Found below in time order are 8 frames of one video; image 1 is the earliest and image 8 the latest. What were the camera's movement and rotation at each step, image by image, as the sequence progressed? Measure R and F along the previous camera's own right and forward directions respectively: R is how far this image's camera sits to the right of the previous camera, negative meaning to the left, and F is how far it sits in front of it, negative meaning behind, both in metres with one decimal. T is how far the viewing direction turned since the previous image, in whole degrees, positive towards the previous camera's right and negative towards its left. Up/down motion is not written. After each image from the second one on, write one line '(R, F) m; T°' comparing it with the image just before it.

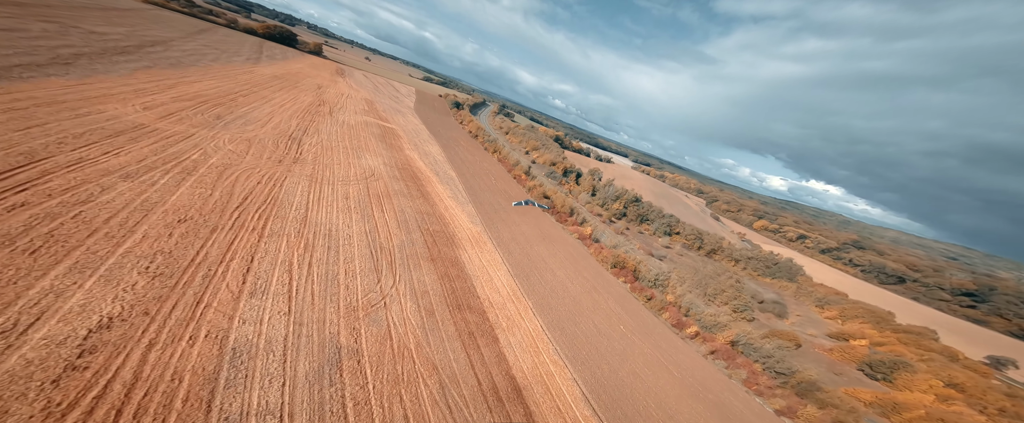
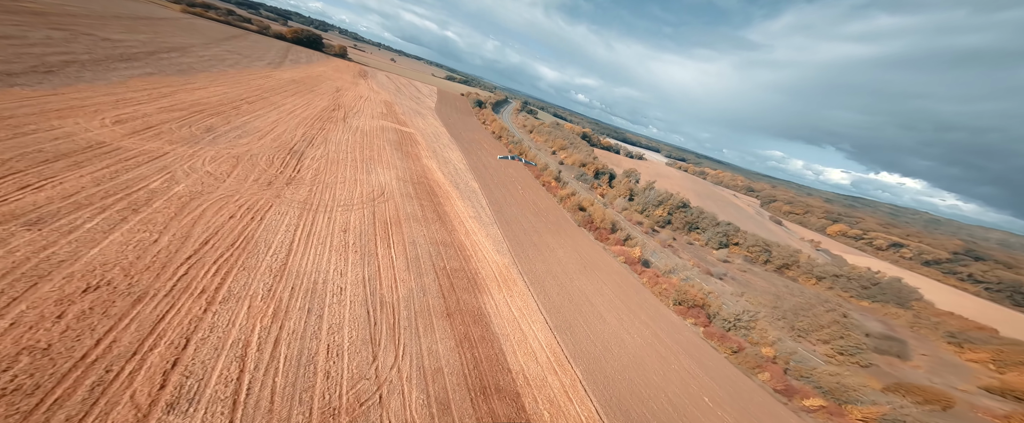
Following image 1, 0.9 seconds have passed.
(-0.4, +2.4) m; -4°
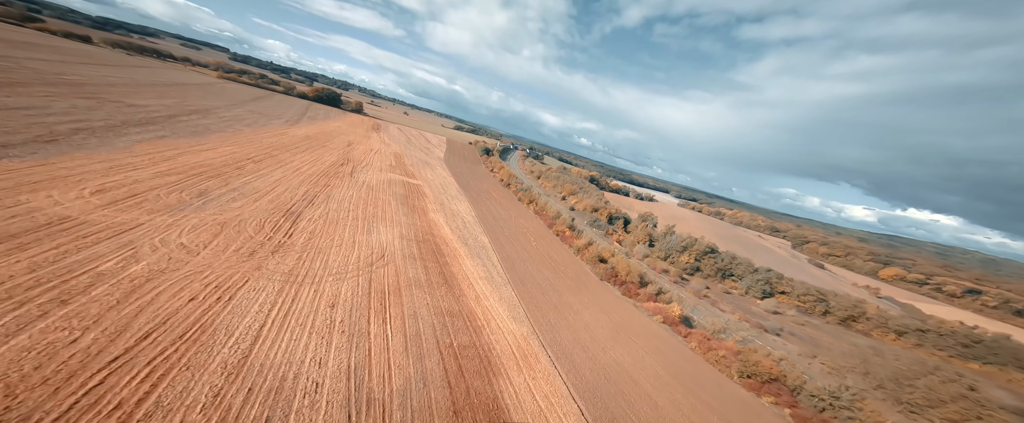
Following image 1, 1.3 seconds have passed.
(0.0, +1.2) m; -2°
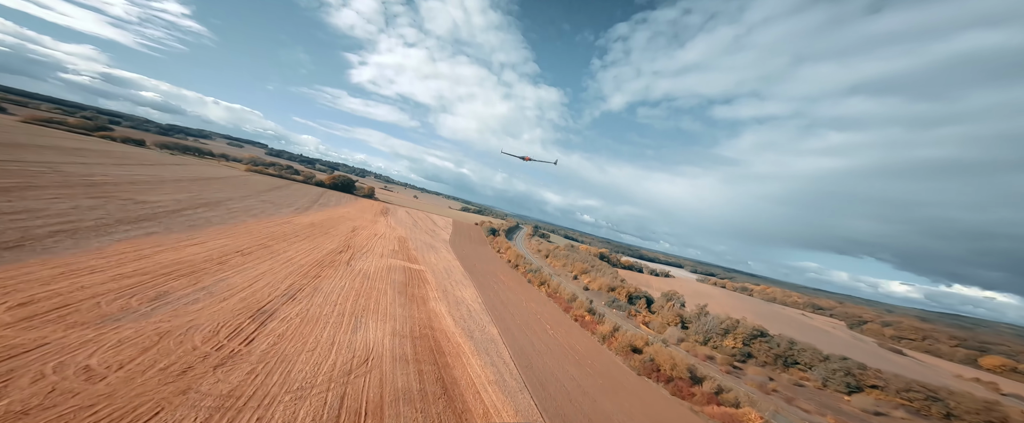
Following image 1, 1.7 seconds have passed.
(-0.1, +1.6) m; -1°
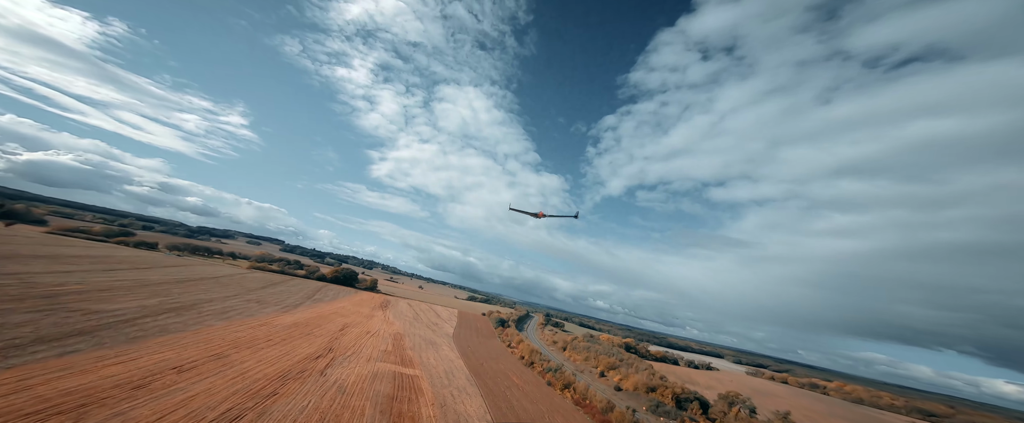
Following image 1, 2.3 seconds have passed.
(-0.2, +2.6) m; -1°
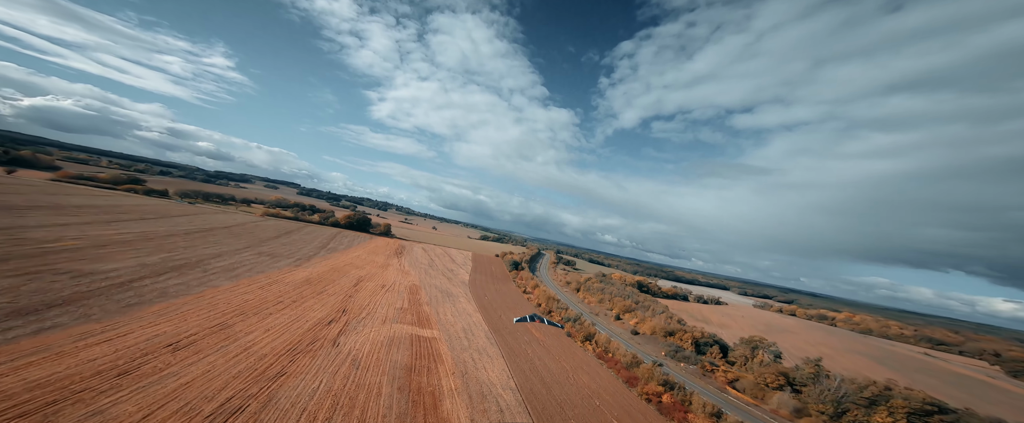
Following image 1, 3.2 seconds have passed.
(-0.5, +2.2) m; -2°
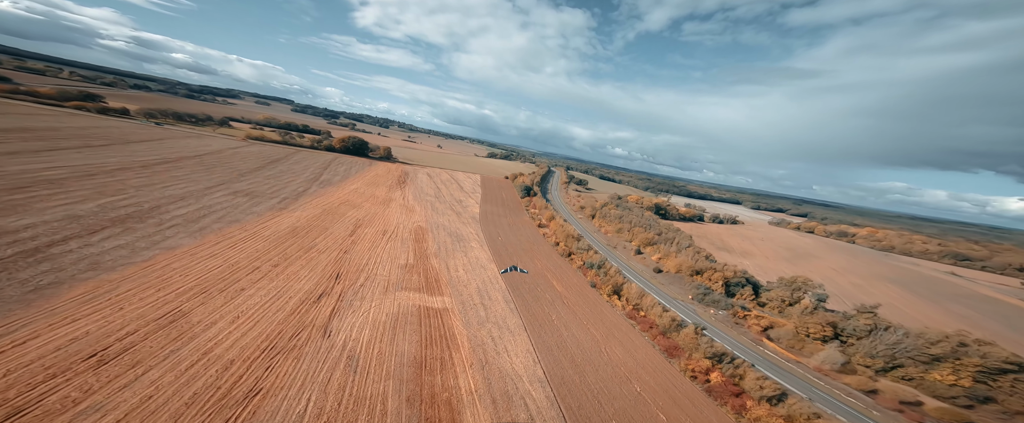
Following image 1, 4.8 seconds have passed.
(-0.7, +3.8) m; -1°
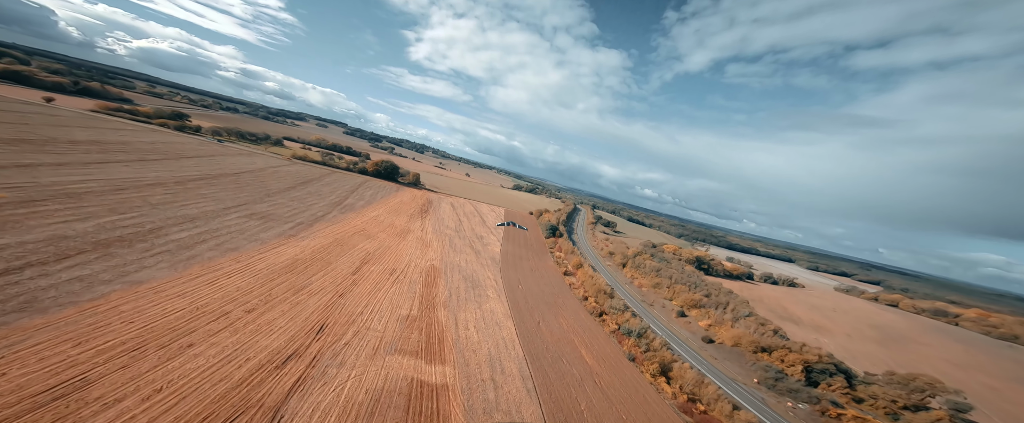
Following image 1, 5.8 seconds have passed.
(-0.1, +2.7) m; -5°
